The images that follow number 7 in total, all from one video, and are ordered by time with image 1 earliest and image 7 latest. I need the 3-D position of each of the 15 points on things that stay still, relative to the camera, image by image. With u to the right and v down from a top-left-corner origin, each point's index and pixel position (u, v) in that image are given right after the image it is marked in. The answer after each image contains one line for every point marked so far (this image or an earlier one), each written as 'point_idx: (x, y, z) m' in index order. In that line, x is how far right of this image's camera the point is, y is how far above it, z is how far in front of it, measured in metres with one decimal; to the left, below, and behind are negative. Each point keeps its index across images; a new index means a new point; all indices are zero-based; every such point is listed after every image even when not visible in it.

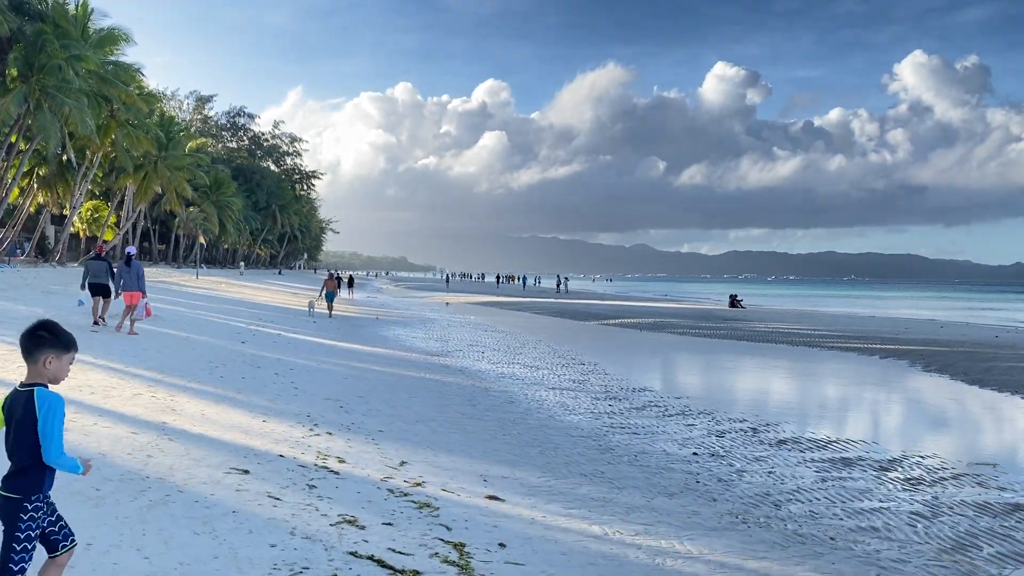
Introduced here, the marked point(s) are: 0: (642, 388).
0: (+1.7, -1.3, +11.2) m
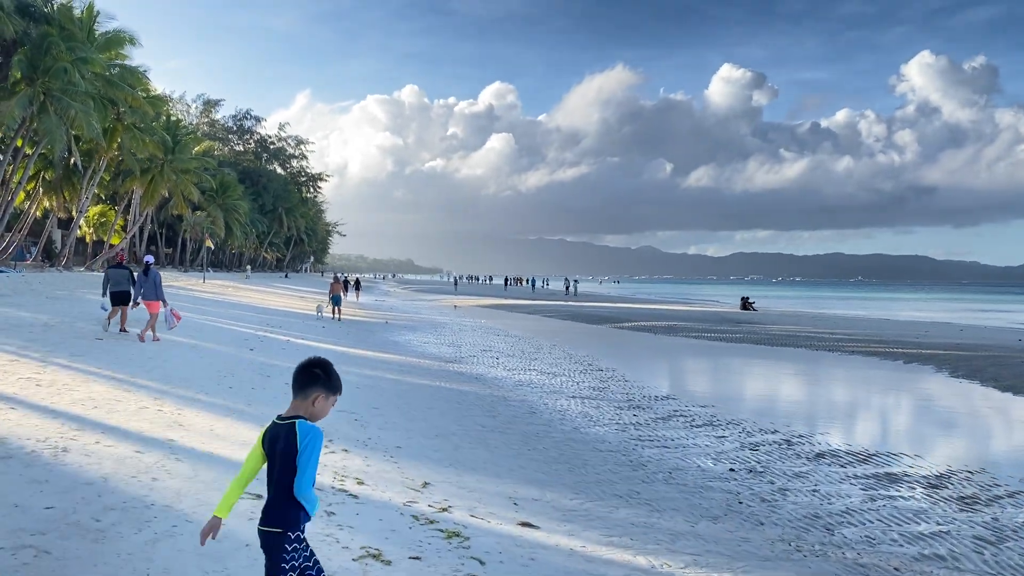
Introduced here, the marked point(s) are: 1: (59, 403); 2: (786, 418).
0: (+1.9, -1.3, +10.8) m
1: (-3.2, -0.8, +6.4) m
2: (+3.8, -1.8, +12.5) m
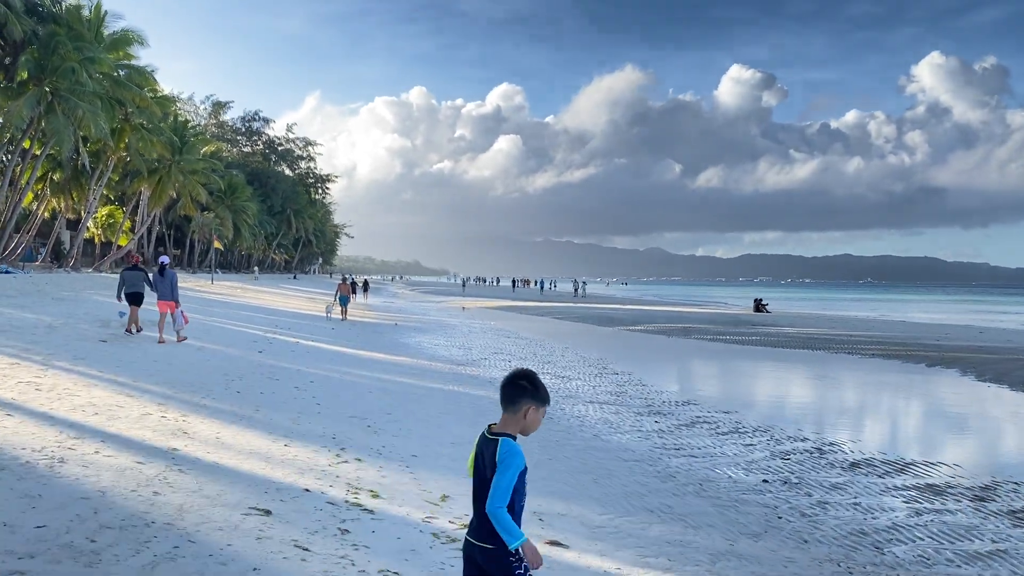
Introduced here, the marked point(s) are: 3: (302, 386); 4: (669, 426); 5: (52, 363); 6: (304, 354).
0: (+2.1, -1.3, +10.5) m
1: (-3.1, -0.8, +6.1) m
2: (+4.0, -1.8, +12.1) m
3: (-2.1, -1.0, +8.9) m
4: (+1.5, -1.3, +8.5) m
5: (-4.2, -0.7, +8.2) m
6: (-3.0, -1.0, +12.8) m
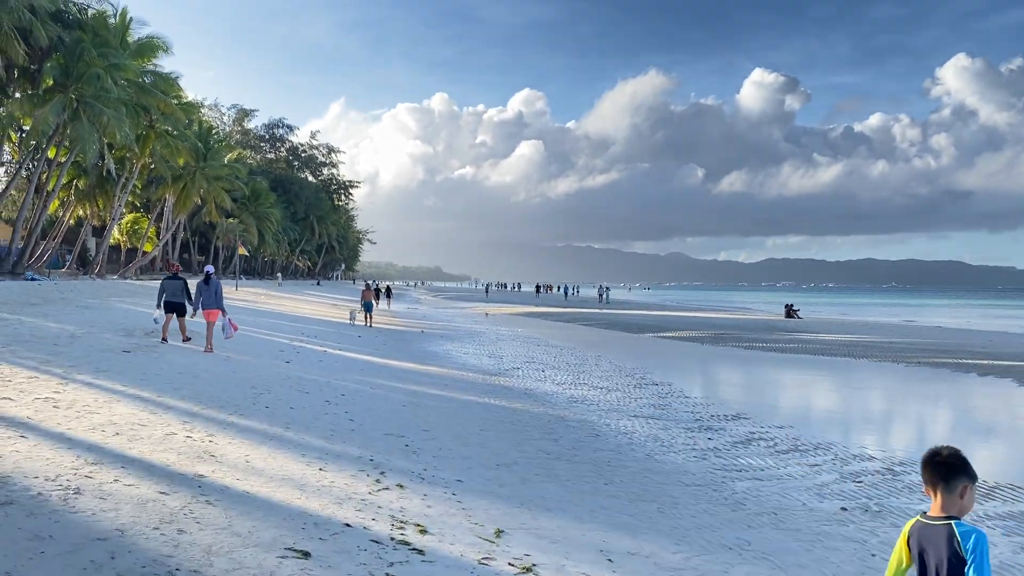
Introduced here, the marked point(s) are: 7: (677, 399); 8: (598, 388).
0: (+2.5, -1.4, +9.9) m
1: (-2.8, -0.9, +5.6) m
2: (+4.5, -1.9, +11.5) m
3: (-1.7, -1.1, +8.5) m
4: (+1.9, -1.4, +7.9) m
5: (-3.9, -0.8, +7.8) m
6: (-2.5, -1.1, +12.4) m
7: (+2.1, -1.4, +11.2) m
8: (+1.2, -1.3, +11.9) m
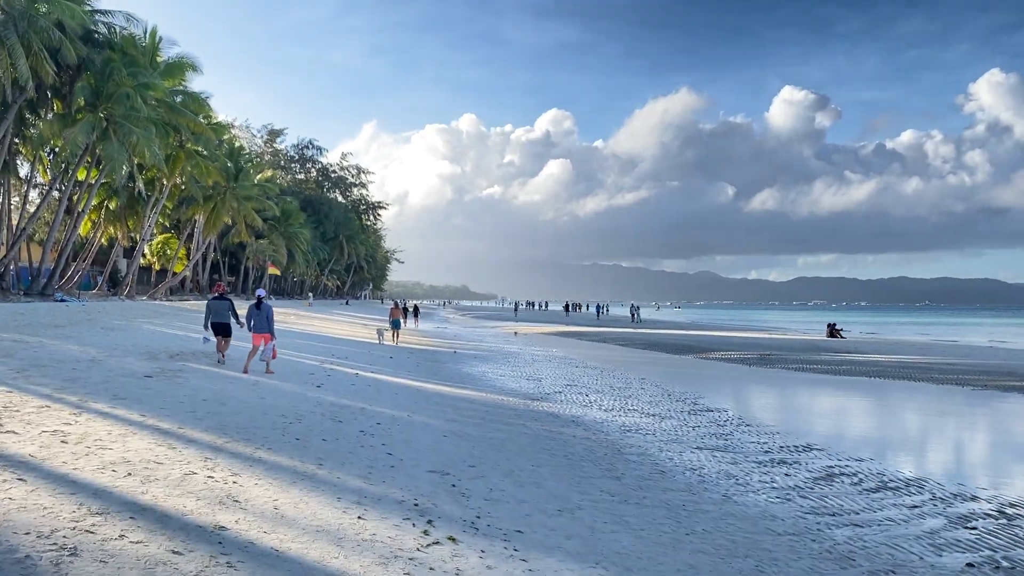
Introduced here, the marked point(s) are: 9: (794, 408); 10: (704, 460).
0: (+3.0, -1.6, +9.1) m
1: (-2.4, -1.0, +5.0) m
2: (+5.0, -2.1, +10.6) m
3: (-1.3, -1.2, +7.8) m
4: (+2.3, -1.5, +7.1) m
5: (-3.4, -0.9, +7.2) m
6: (-1.9, -1.3, +11.7) m
7: (+2.6, -1.6, +10.3) m
8: (+1.7, -1.6, +11.1) m
9: (+4.9, -2.1, +15.5) m
10: (+1.7, -1.5, +7.8) m
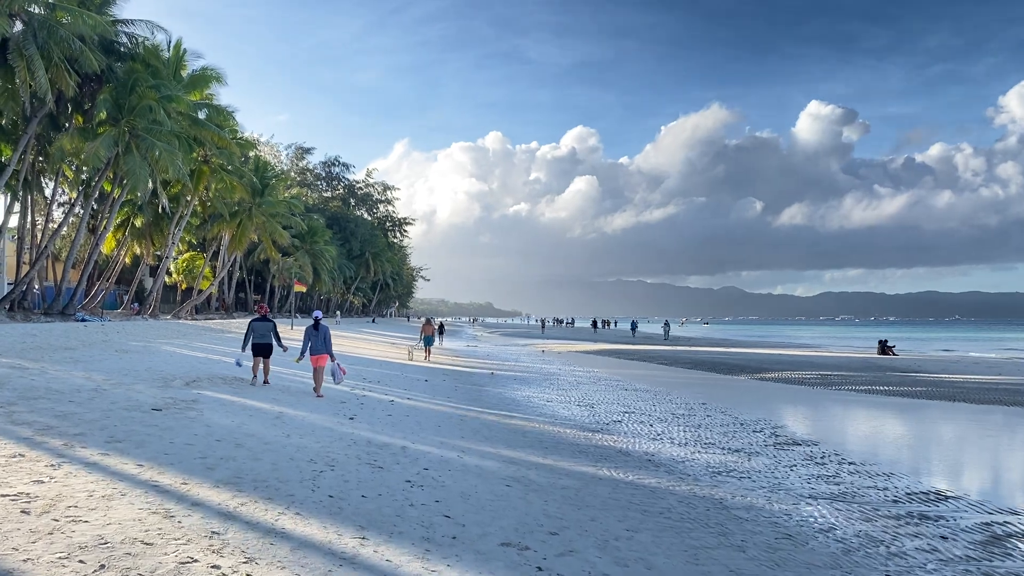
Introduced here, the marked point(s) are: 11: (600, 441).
0: (+3.6, -1.7, +7.5) m
1: (-1.9, -1.1, +3.6) m
2: (+5.7, -2.3, +9.0) m
3: (-0.7, -1.4, +6.4) m
4: (+2.9, -1.6, +5.6) m
5: (-2.9, -1.1, +5.8) m
6: (-1.3, -1.5, +10.3) m
7: (+3.3, -1.8, +8.8) m
8: (+2.4, -1.7, +9.6) m
9: (+5.7, -2.3, +13.8) m
10: (+2.2, -1.6, +6.3) m
11: (+1.0, -1.7, +9.9) m
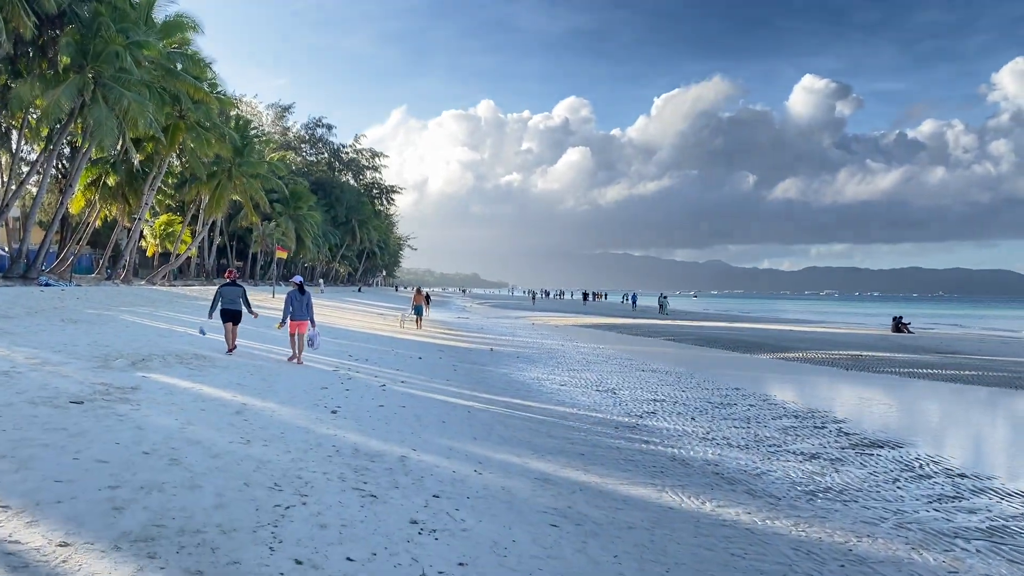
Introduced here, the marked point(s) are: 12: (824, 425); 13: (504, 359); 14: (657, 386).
0: (+3.8, -1.5, +5.7) m
1: (-1.6, -0.9, +1.6) m
2: (+5.9, -2.0, +7.2) m
3: (-0.4, -1.2, +4.4) m
4: (+3.1, -1.5, +3.7) m
5: (-2.6, -0.8, +3.8) m
6: (-1.1, -1.2, +8.3) m
7: (+3.5, -1.5, +6.9) m
8: (+2.6, -1.5, +7.7) m
9: (+5.8, -2.0, +12.0) m
10: (+2.5, -1.4, +4.4) m
11: (+1.2, -1.4, +8.0) m
12: (+3.5, -1.5, +10.0) m
13: (-0.1, -1.4, +17.0) m
14: (+2.3, -1.5, +13.3) m
